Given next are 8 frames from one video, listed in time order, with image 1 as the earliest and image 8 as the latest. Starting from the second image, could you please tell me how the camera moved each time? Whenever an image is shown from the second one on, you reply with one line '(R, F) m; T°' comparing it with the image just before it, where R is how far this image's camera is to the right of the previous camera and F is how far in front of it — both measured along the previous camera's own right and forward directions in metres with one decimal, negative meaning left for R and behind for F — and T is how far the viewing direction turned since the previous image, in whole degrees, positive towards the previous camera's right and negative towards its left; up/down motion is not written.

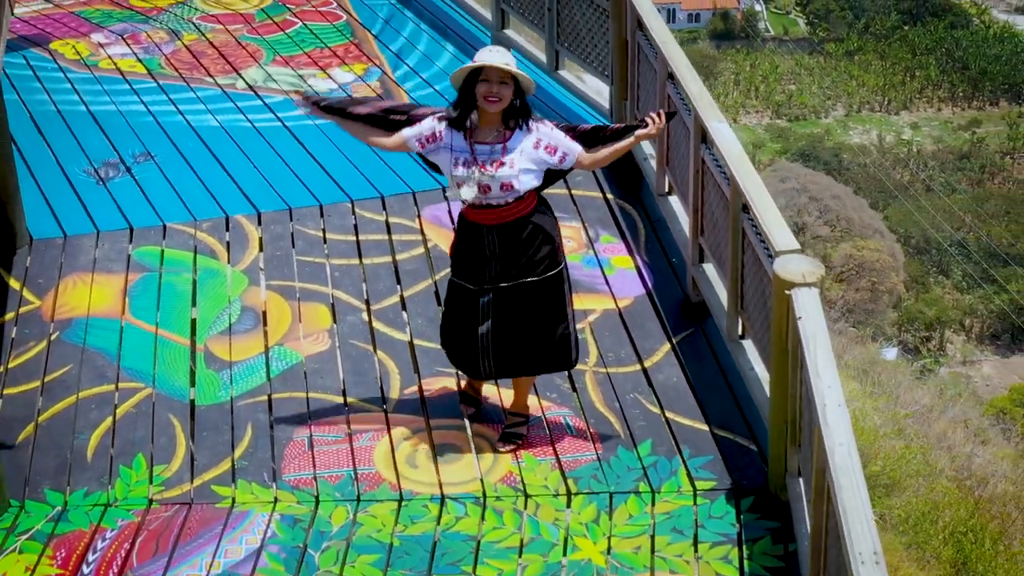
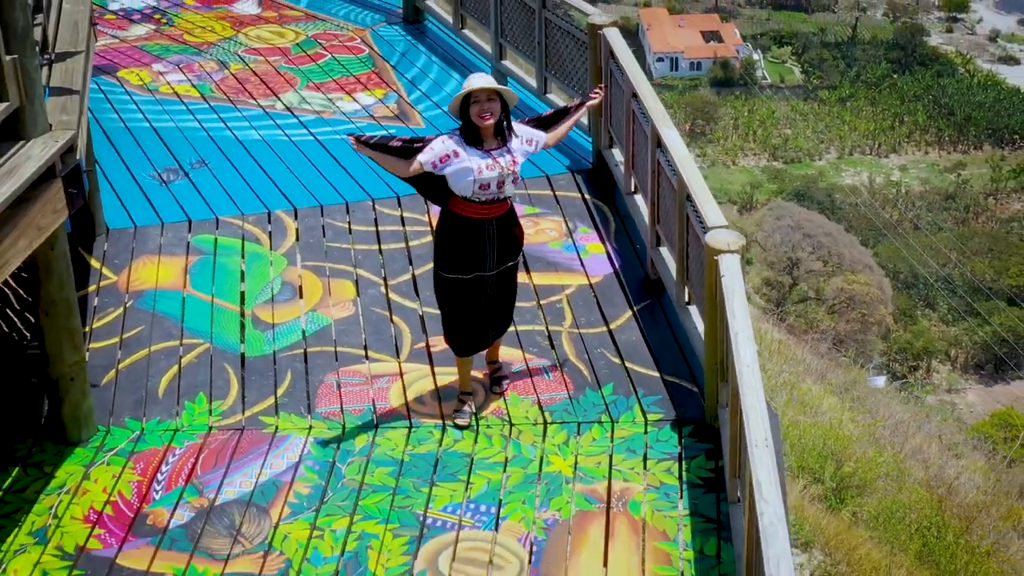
(+0.1, -1.0) m; -1°
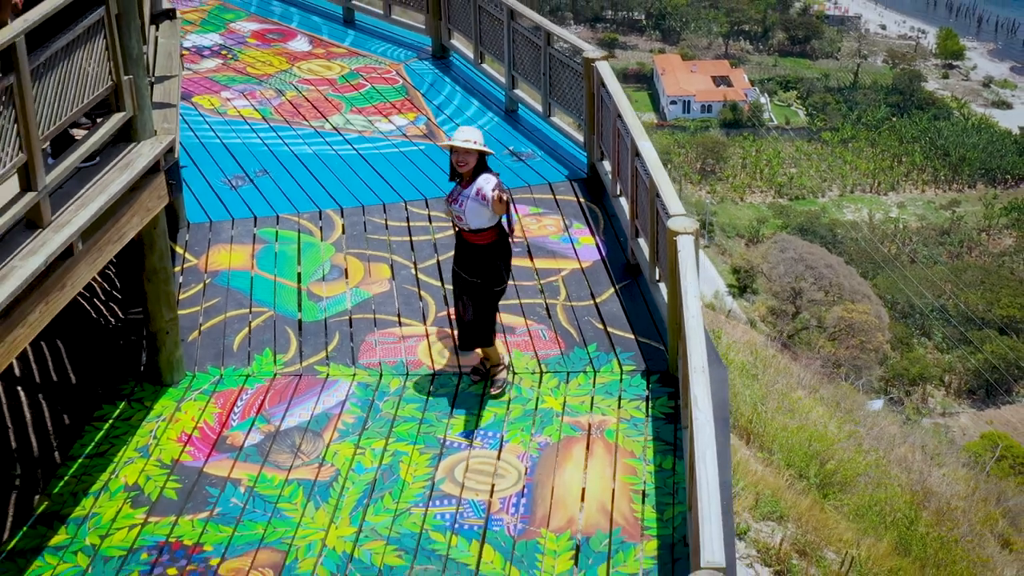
(+0.1, -1.3) m; -1°
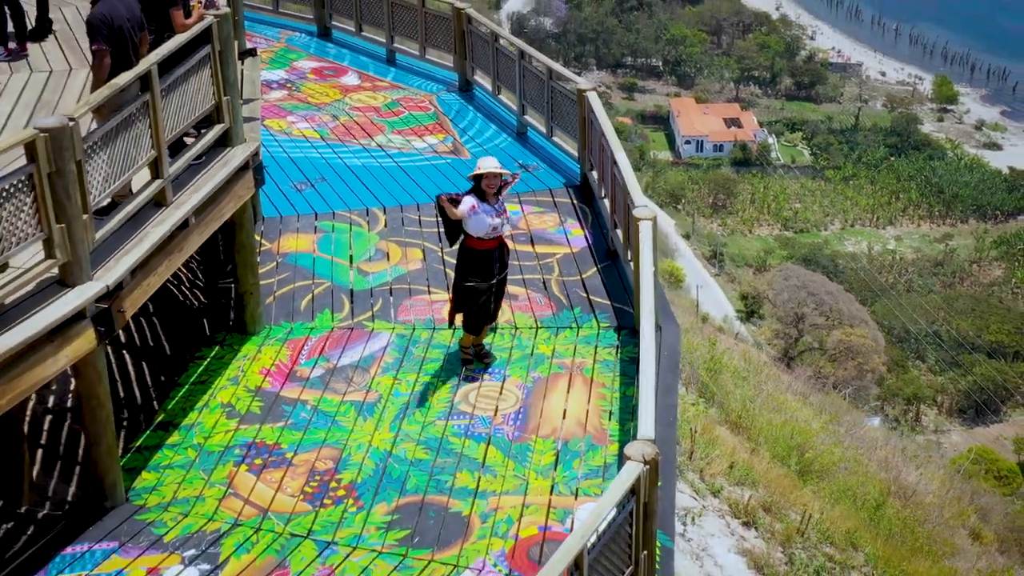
(+0.2, -1.9) m; -1°
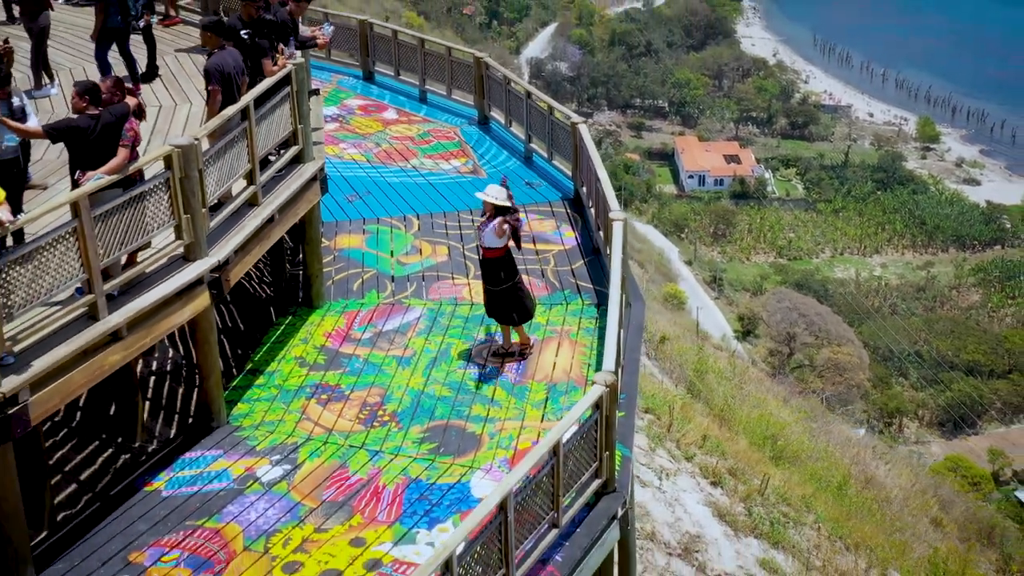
(+0.1, -2.4) m; -1°
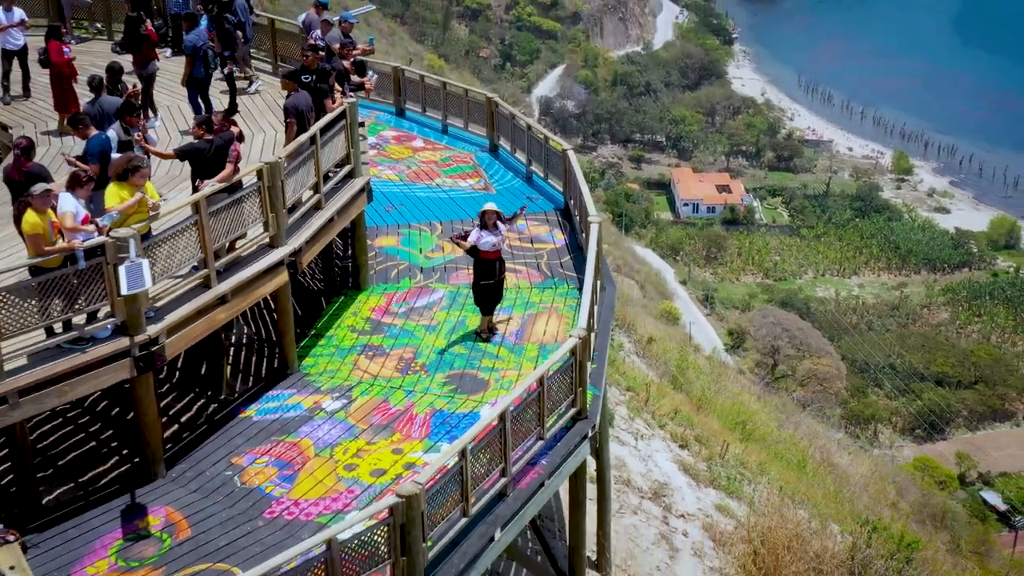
(+0.1, -3.1) m; -1°
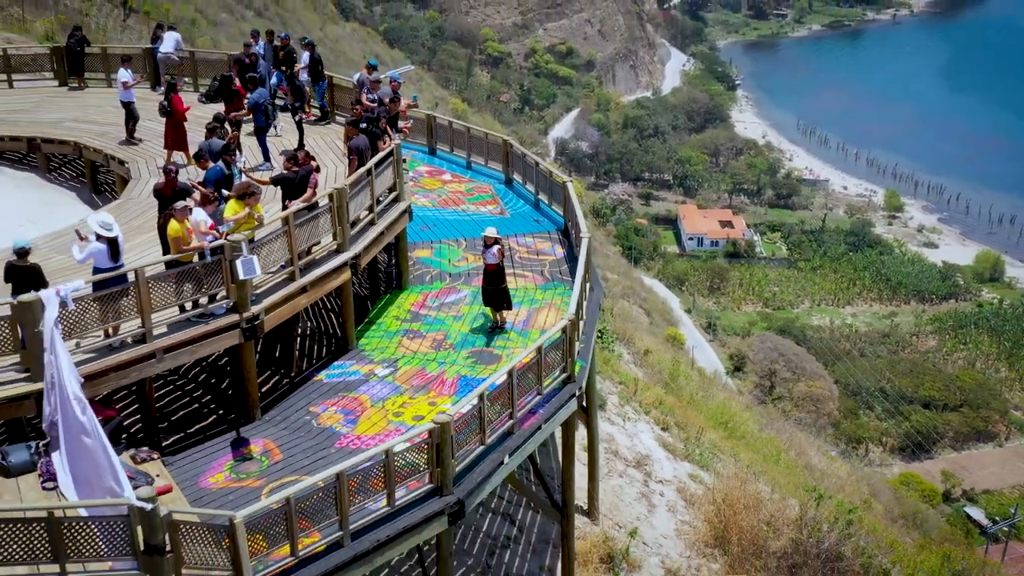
(+0.2, -3.6) m; -1°
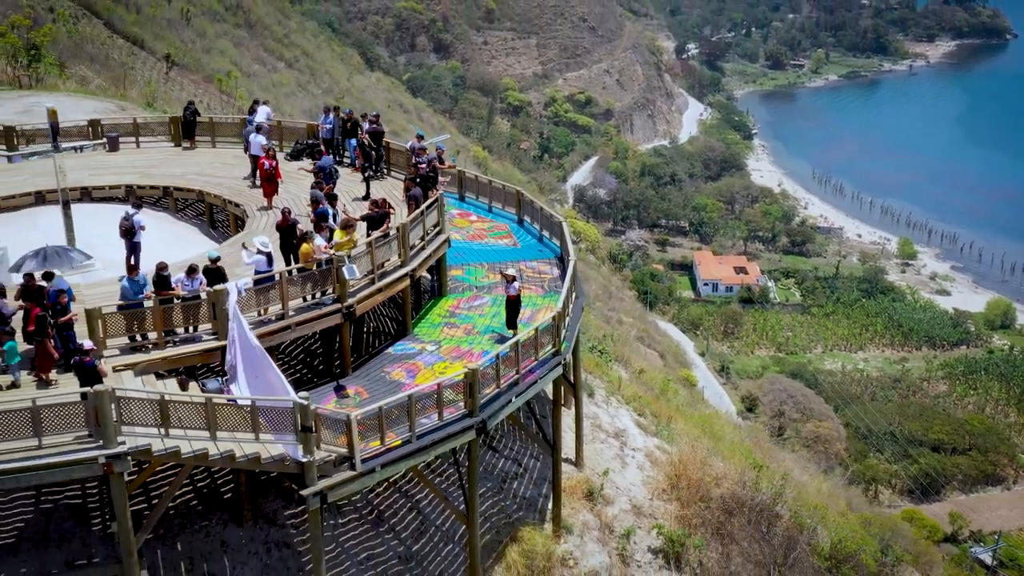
(+0.2, -6.3) m; -1°
